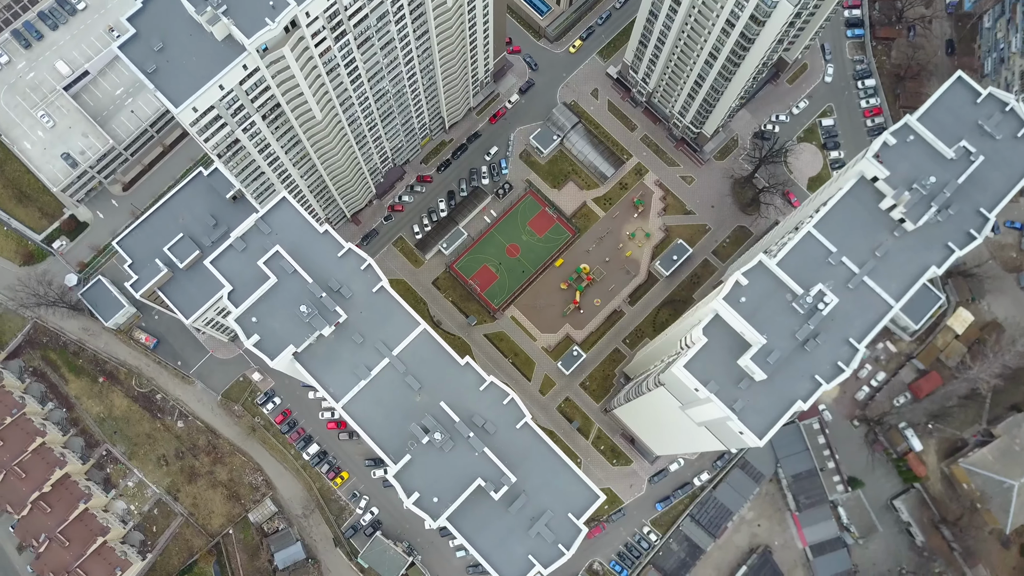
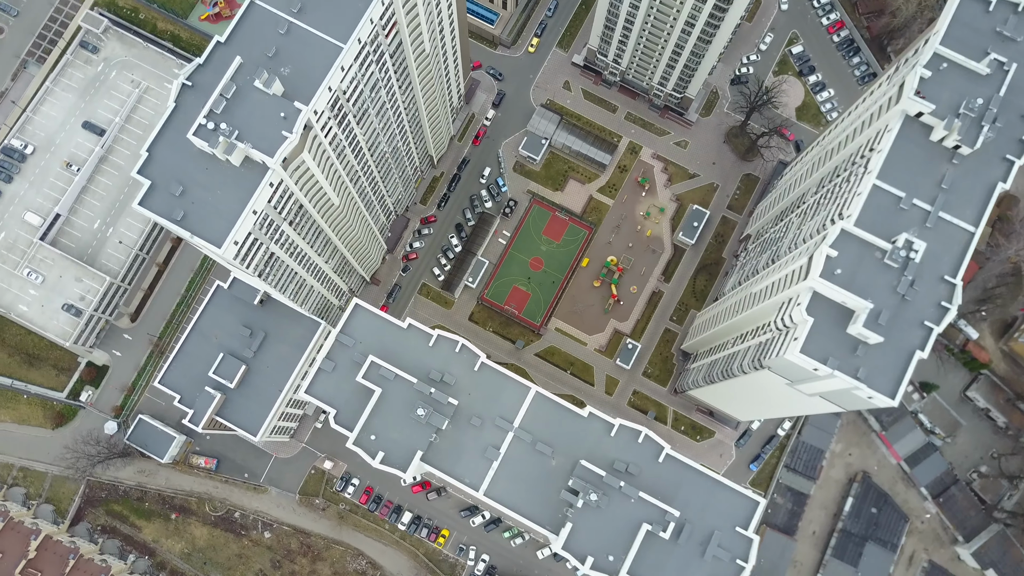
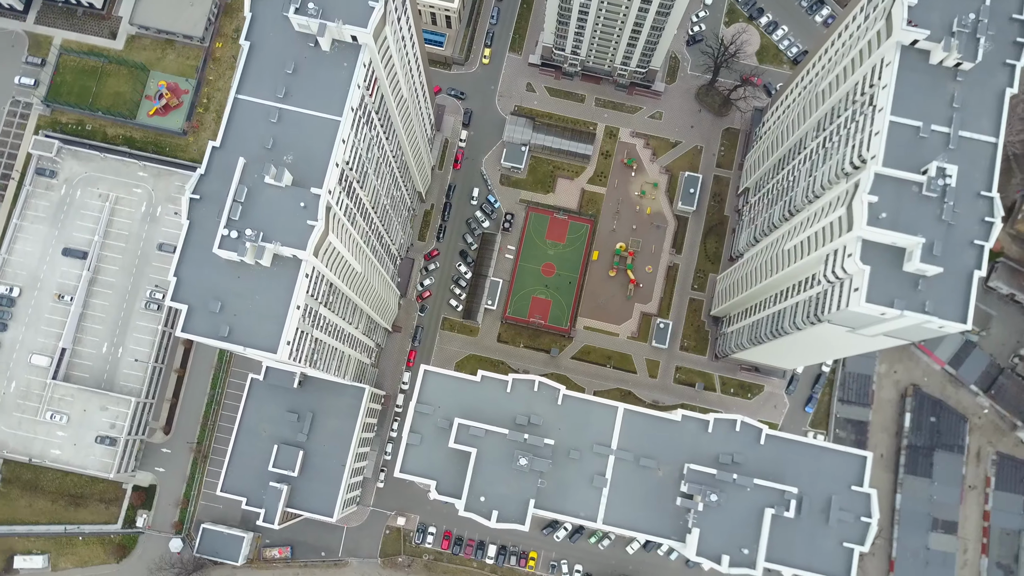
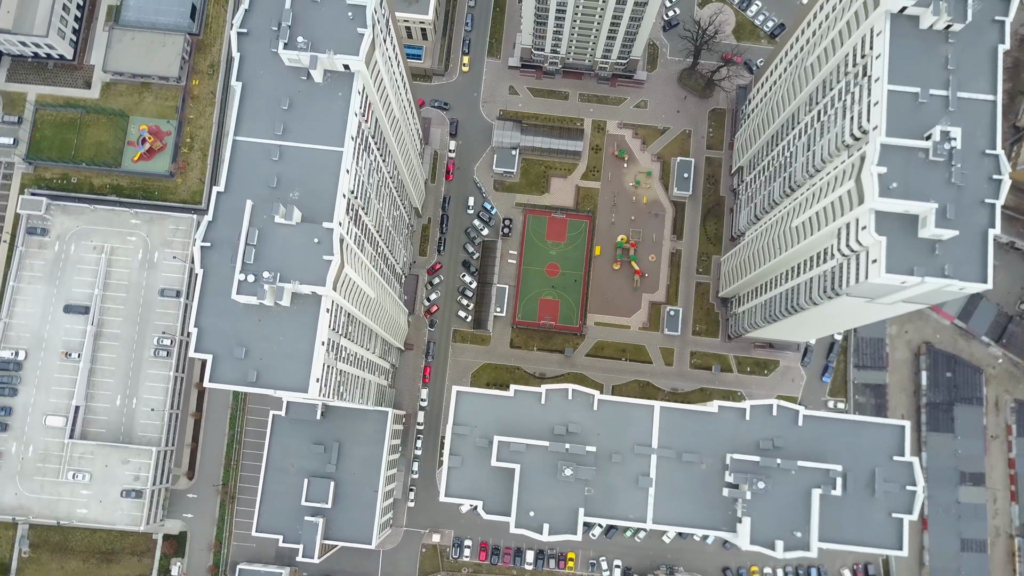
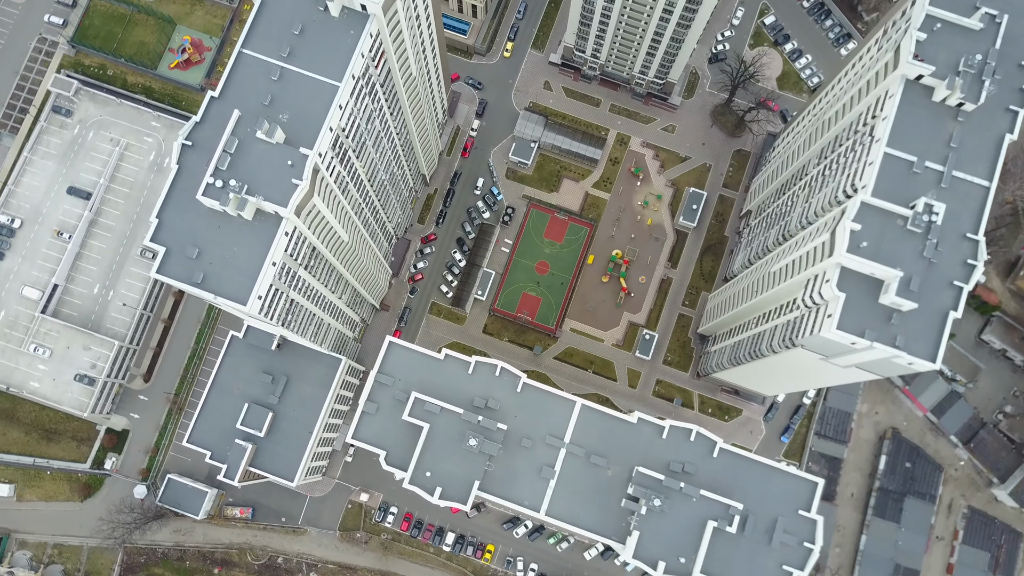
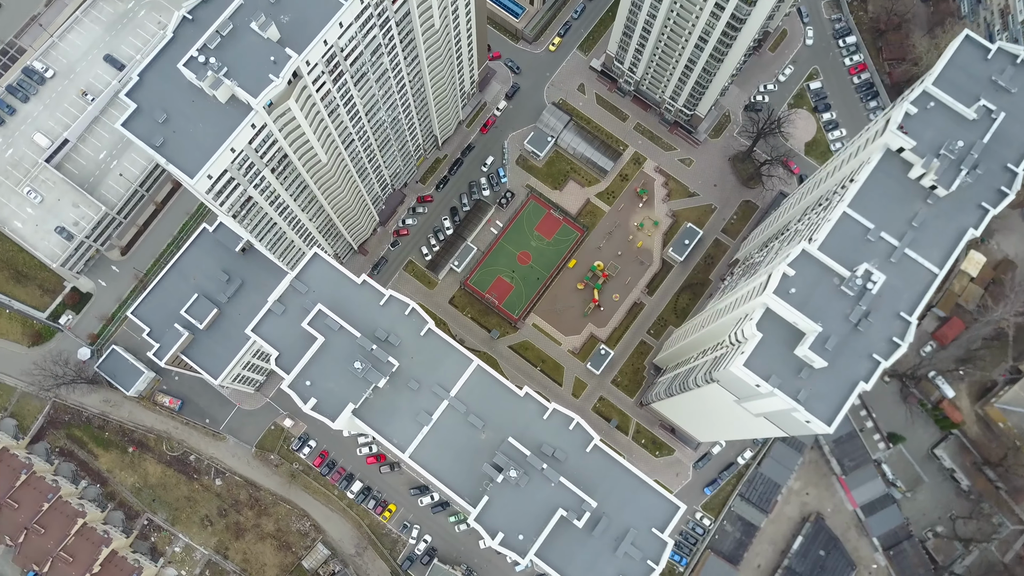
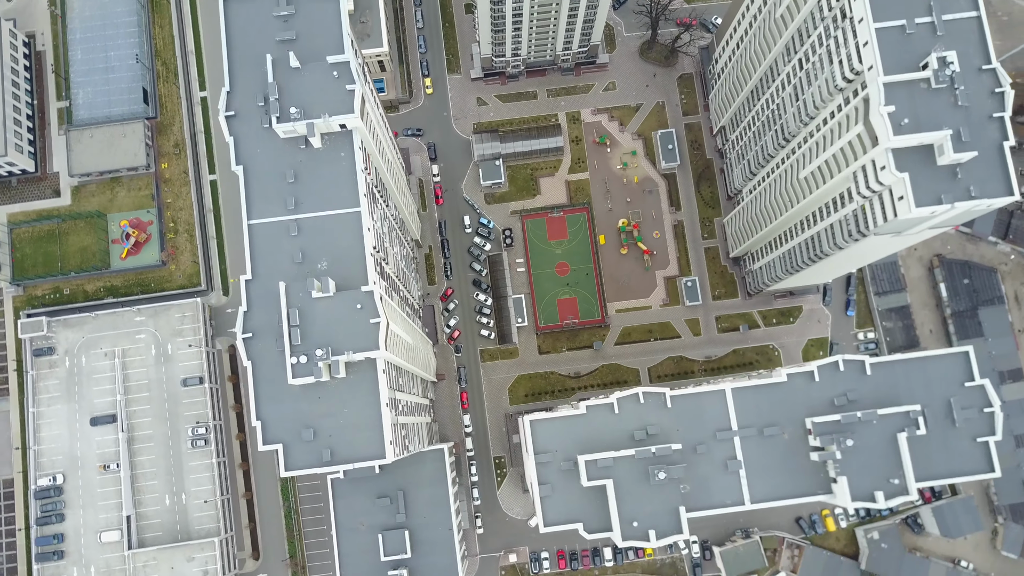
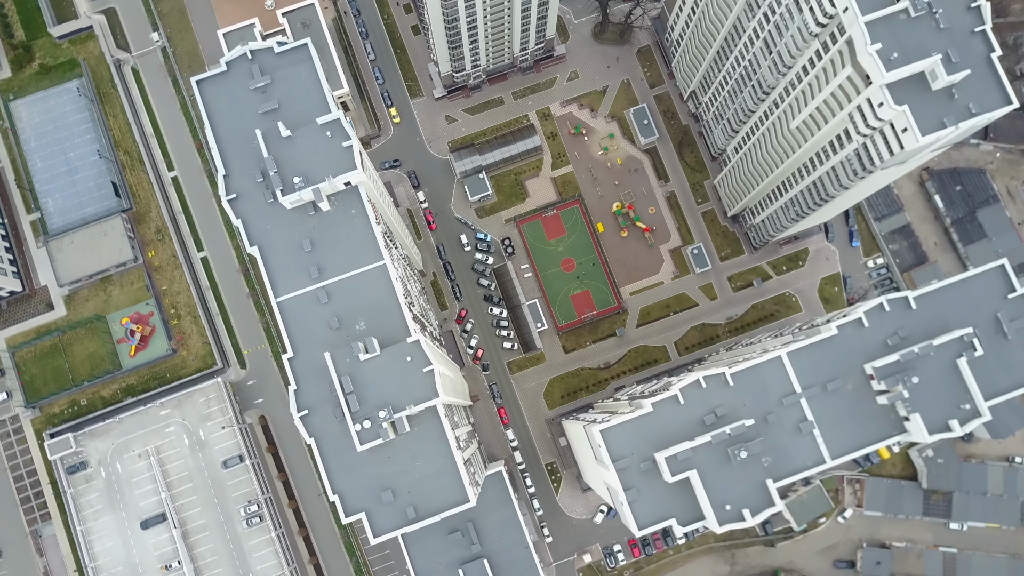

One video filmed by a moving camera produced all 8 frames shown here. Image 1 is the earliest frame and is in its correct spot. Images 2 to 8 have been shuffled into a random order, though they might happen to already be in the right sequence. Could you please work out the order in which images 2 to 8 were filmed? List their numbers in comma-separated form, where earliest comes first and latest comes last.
6, 2, 5, 3, 4, 7, 8
